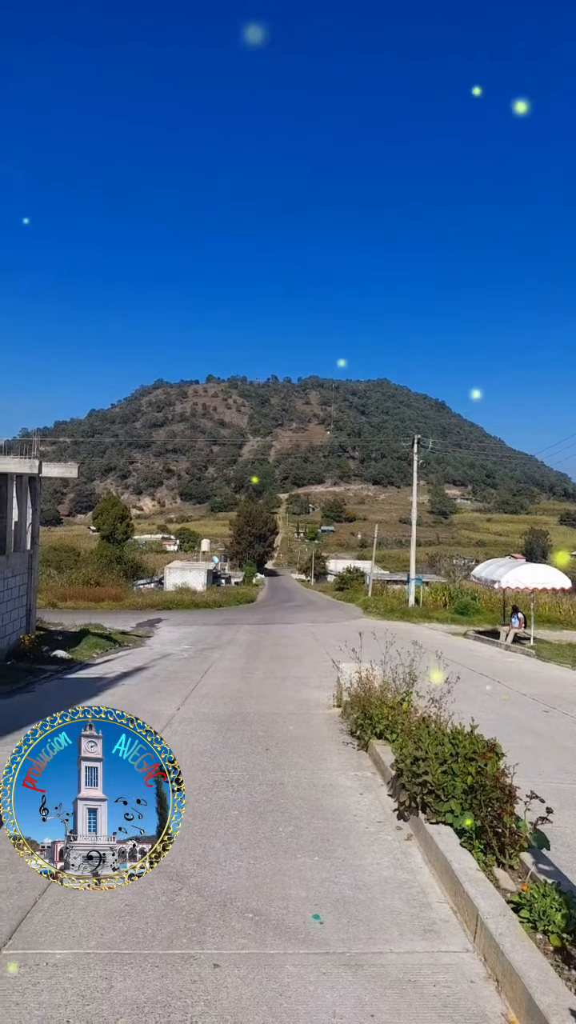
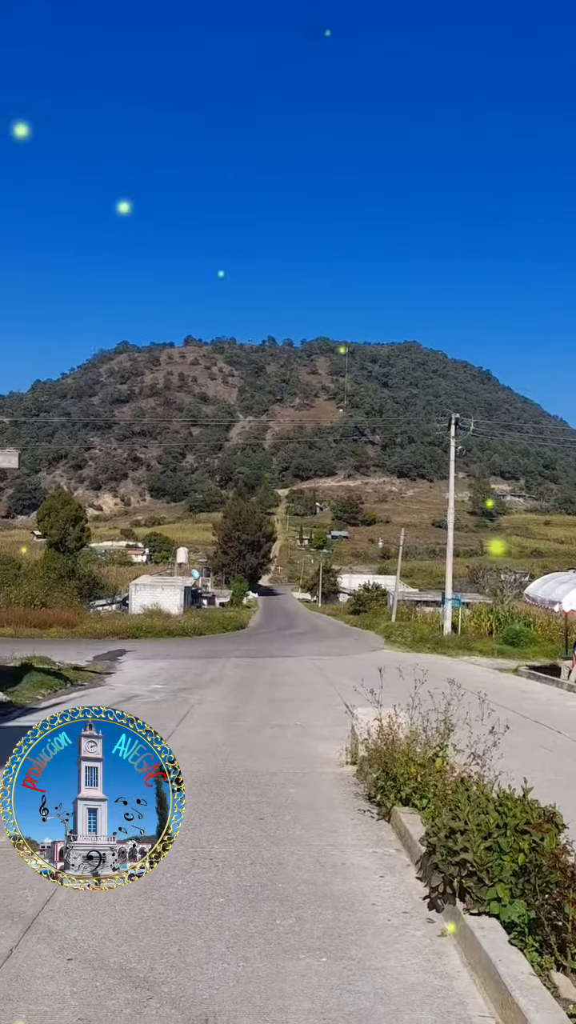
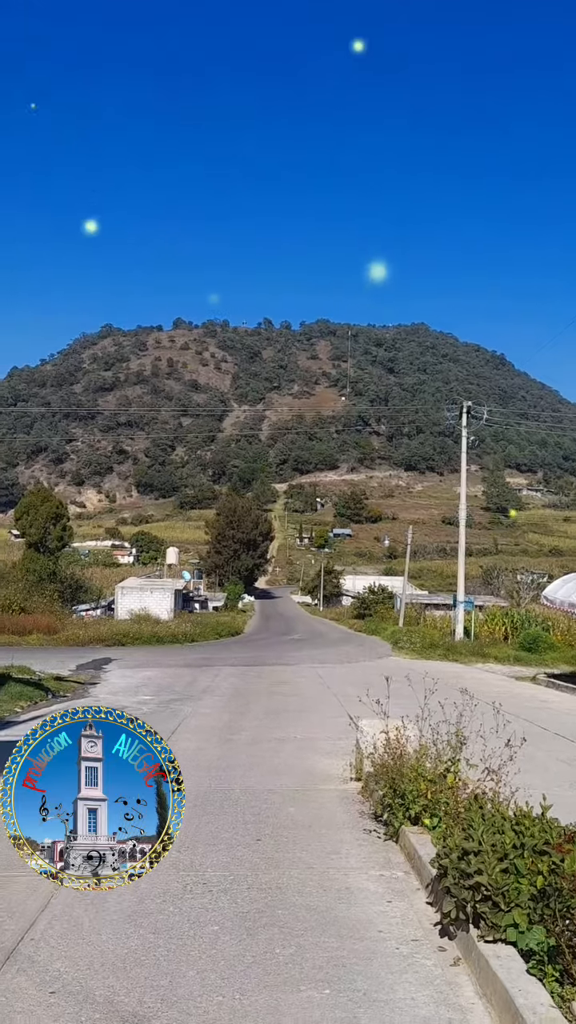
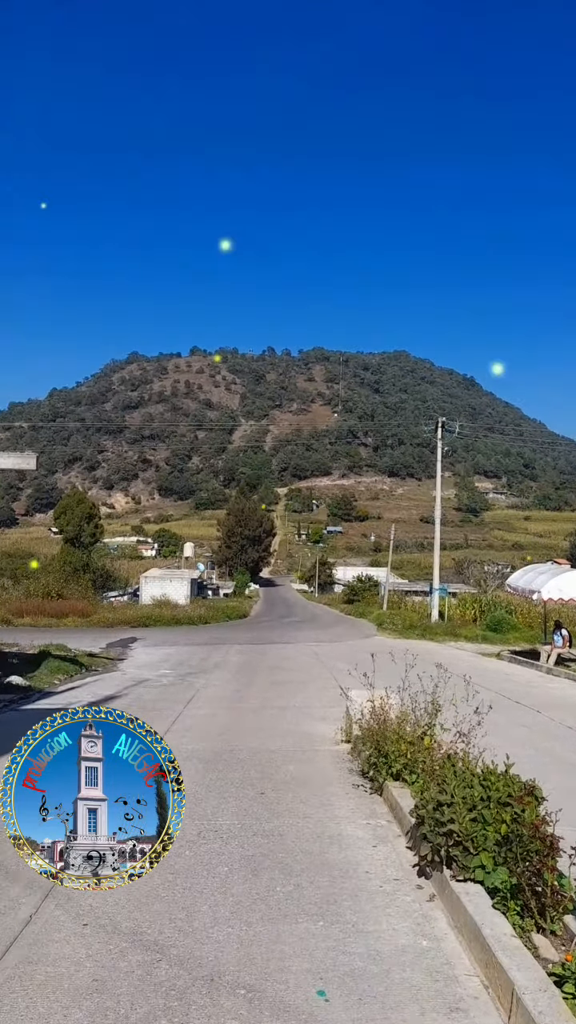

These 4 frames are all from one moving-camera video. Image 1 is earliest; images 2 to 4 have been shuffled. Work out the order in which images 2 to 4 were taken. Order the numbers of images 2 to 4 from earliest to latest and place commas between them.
4, 2, 3
